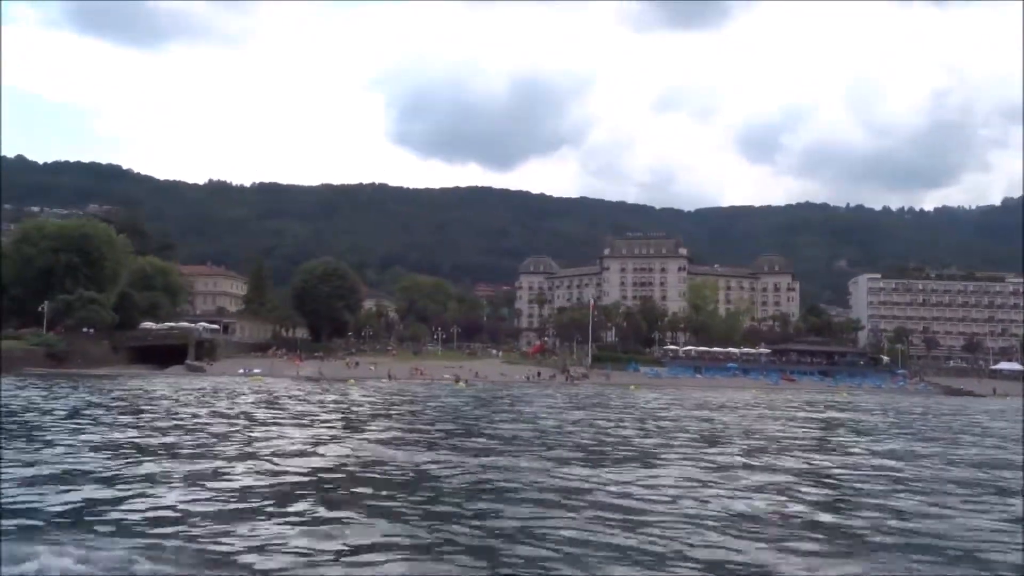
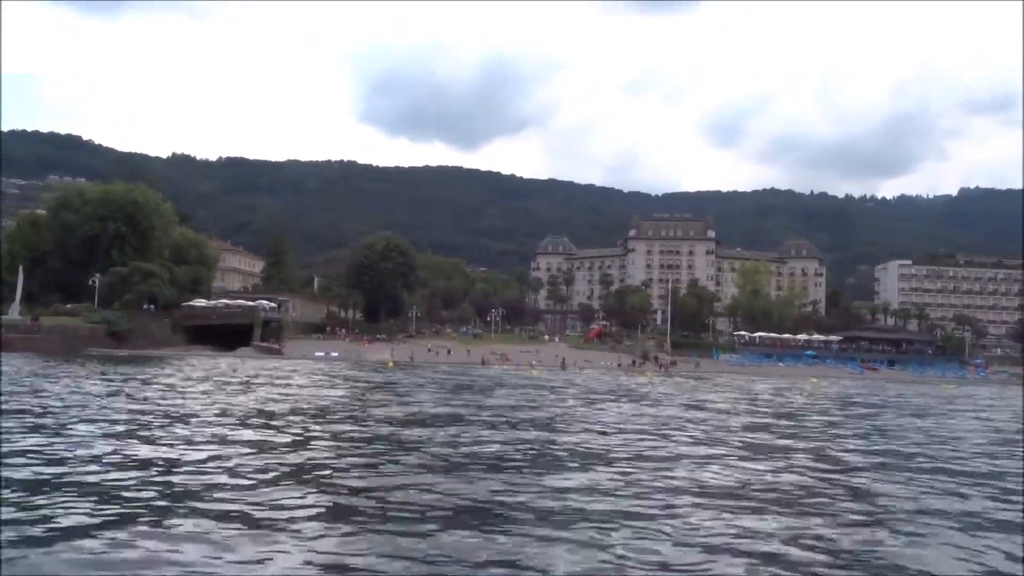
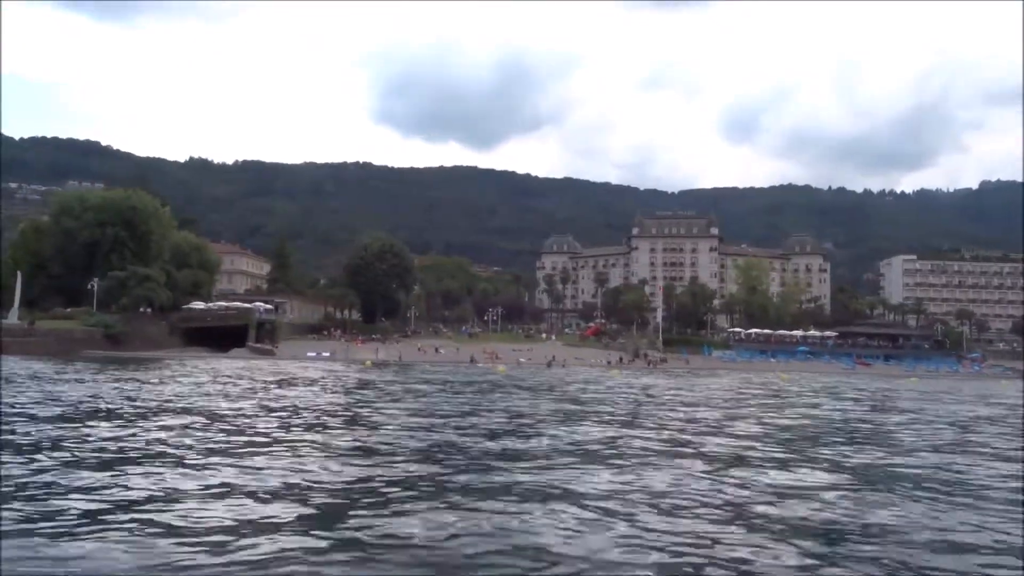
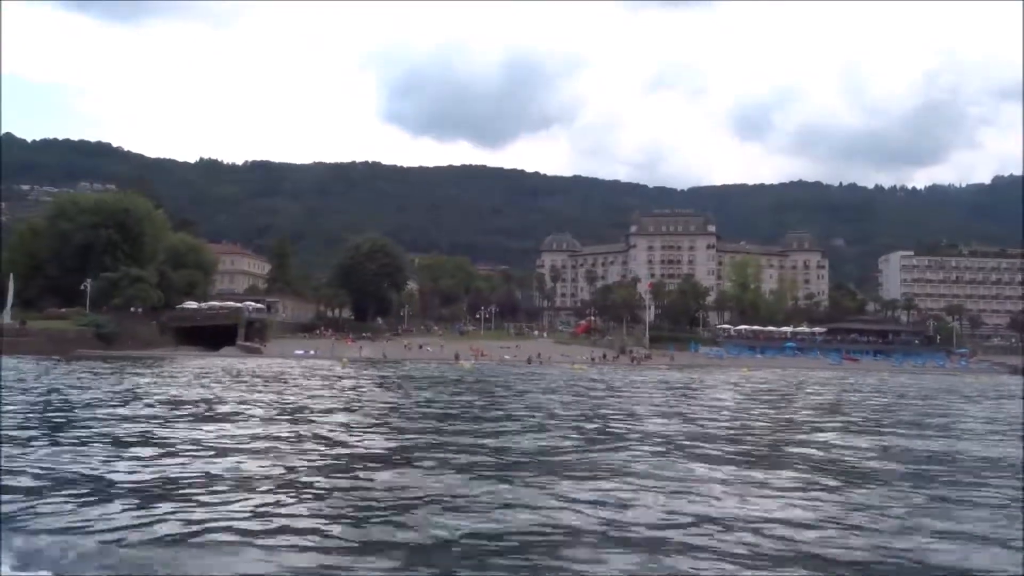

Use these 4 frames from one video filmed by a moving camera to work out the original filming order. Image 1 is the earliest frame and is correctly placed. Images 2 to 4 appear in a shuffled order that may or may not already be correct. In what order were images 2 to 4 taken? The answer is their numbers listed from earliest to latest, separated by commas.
4, 3, 2
